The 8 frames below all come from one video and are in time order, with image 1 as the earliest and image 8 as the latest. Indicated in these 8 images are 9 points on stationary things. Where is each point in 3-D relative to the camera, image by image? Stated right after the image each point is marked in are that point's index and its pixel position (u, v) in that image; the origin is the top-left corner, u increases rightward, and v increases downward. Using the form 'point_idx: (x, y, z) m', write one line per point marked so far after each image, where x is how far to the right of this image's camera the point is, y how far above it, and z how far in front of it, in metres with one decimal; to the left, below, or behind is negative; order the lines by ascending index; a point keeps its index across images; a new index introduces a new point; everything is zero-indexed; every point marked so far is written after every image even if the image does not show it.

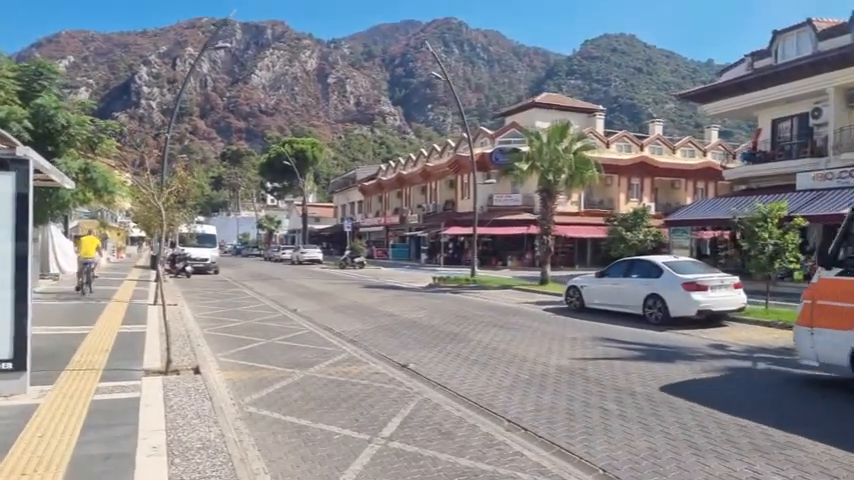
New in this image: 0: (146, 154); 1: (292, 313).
0: (-7.1, +2.1, +15.6) m
1: (-3.9, -2.1, +18.1) m
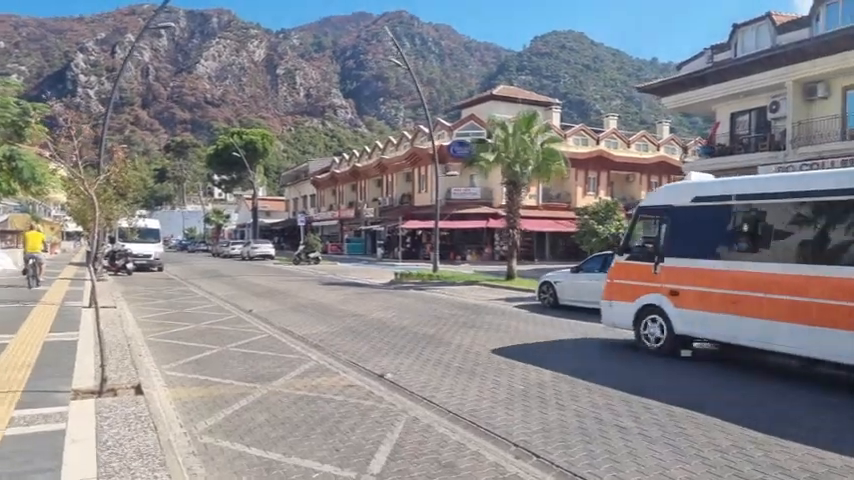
0: (-7.8, +2.2, +13.8) m
1: (-4.8, -2.0, +16.6) m
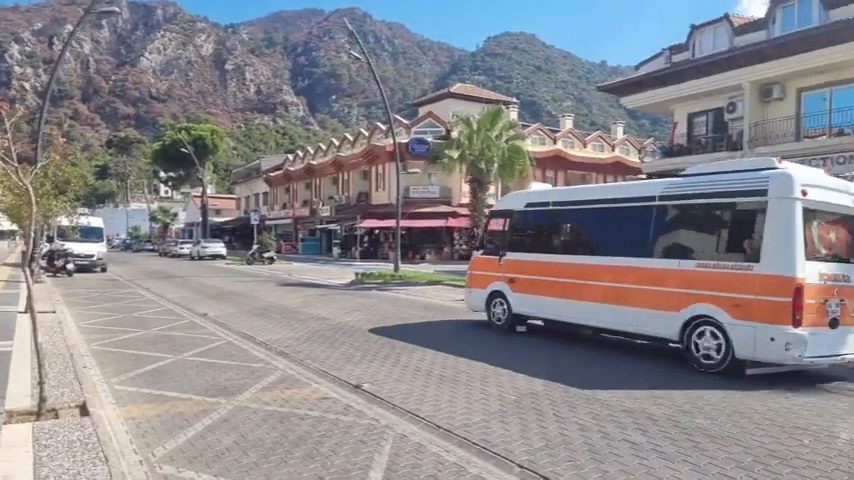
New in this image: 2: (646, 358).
0: (-8.4, +2.3, +12.5) m
1: (-5.6, -2.0, +15.5) m
2: (+3.7, -2.0, +10.6) m
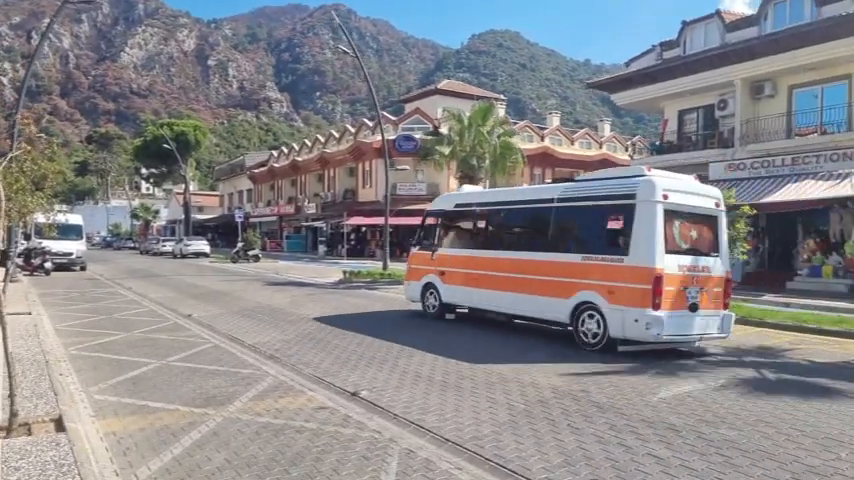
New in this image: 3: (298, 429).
0: (-8.5, +2.3, +11.8) m
1: (-5.8, -1.9, +14.9) m
2: (+3.7, -2.0, +10.2) m
3: (-1.4, -2.0, +6.7) m
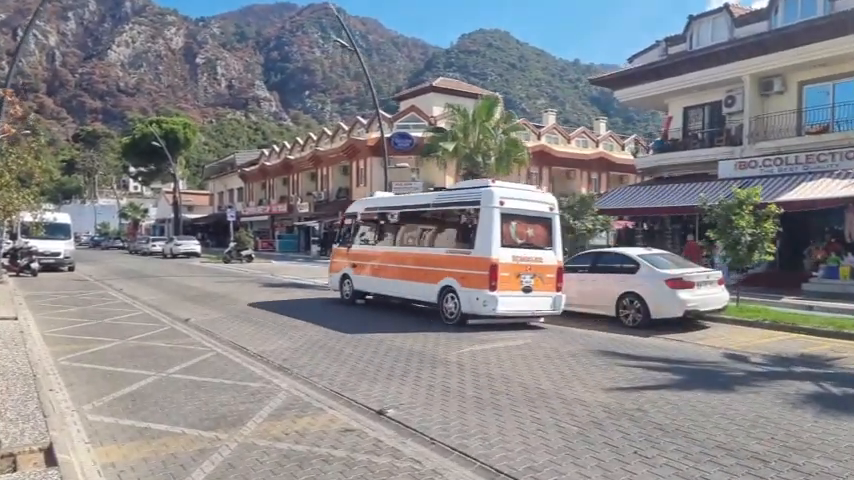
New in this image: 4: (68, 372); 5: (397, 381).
0: (-8.1, +2.3, +10.8) m
1: (-5.5, -1.9, +14.0) m
2: (+4.1, -2.0, +9.4) m
3: (-1.0, -2.0, +5.8) m
4: (-5.3, -2.0, +9.2) m
5: (-0.4, -2.0, +8.8) m
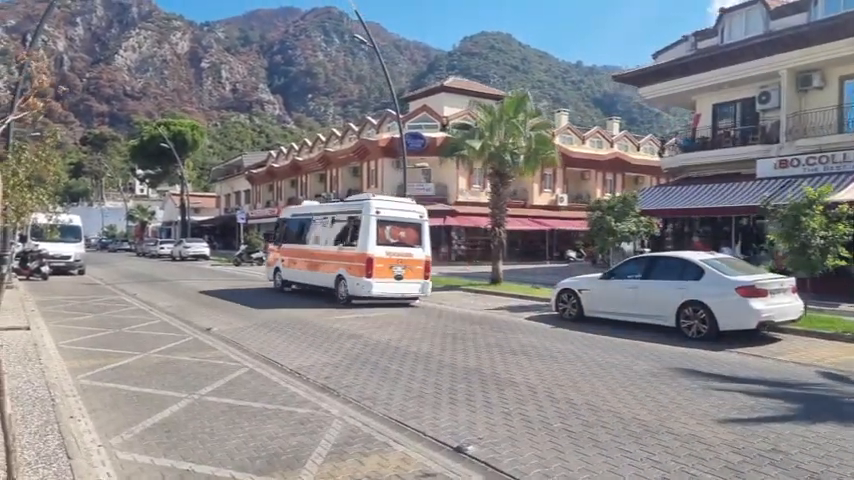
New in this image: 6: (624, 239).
0: (-7.2, +2.2, +9.7) m
1: (-4.6, -2.0, +12.9) m
2: (+4.9, -2.0, +8.3) m
3: (-0.1, -2.1, +4.7) m
4: (-4.5, -2.0, +8.1) m
5: (+0.4, -2.0, +7.7) m
6: (+6.4, 0.0, +20.0) m
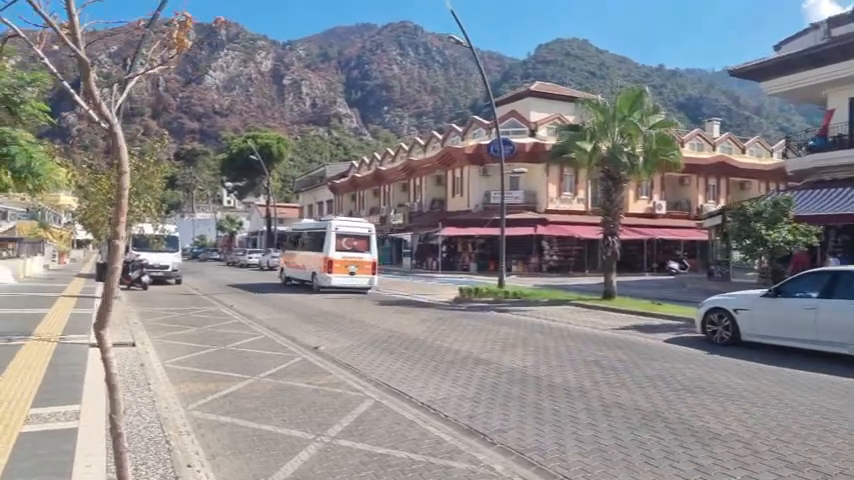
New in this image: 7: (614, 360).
0: (-5.1, +2.1, +9.0) m
1: (-2.1, -2.2, +11.7) m
2: (+6.8, -2.2, +6.0) m
3: (+1.4, -2.2, +3.1) m
4: (-2.5, -2.2, +6.9) m
5: (+2.3, -2.2, +5.9) m
6: (+9.7, -0.3, +17.5) m
7: (+3.3, -2.1, +10.9) m
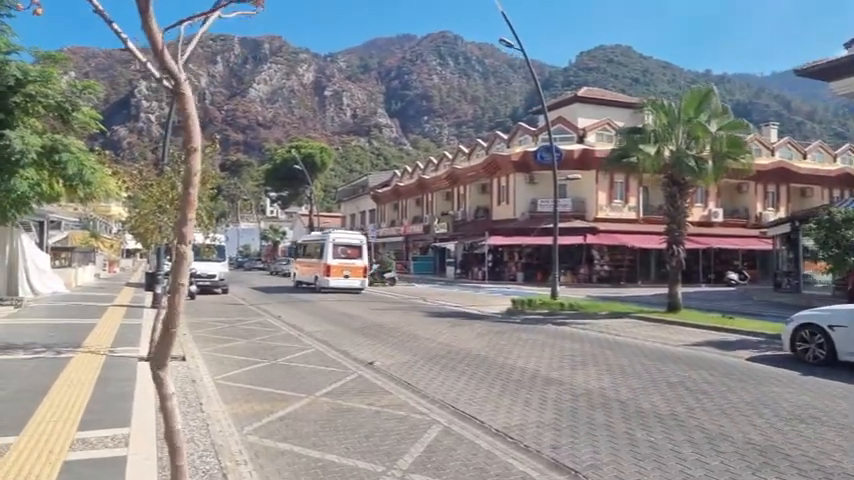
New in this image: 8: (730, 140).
0: (-4.1, +1.9, +8.5) m
1: (-1.0, -2.4, +11.0) m
2: (+7.6, -2.2, +4.7) m
3: (+2.0, -2.2, +2.1) m
4: (-1.7, -2.2, +6.3) m
5: (+3.0, -2.2, +4.9) m
6: (+11.1, -0.5, +16.0) m
7: (+4.4, -2.3, +9.9) m
8: (+9.5, +3.1, +19.7) m
